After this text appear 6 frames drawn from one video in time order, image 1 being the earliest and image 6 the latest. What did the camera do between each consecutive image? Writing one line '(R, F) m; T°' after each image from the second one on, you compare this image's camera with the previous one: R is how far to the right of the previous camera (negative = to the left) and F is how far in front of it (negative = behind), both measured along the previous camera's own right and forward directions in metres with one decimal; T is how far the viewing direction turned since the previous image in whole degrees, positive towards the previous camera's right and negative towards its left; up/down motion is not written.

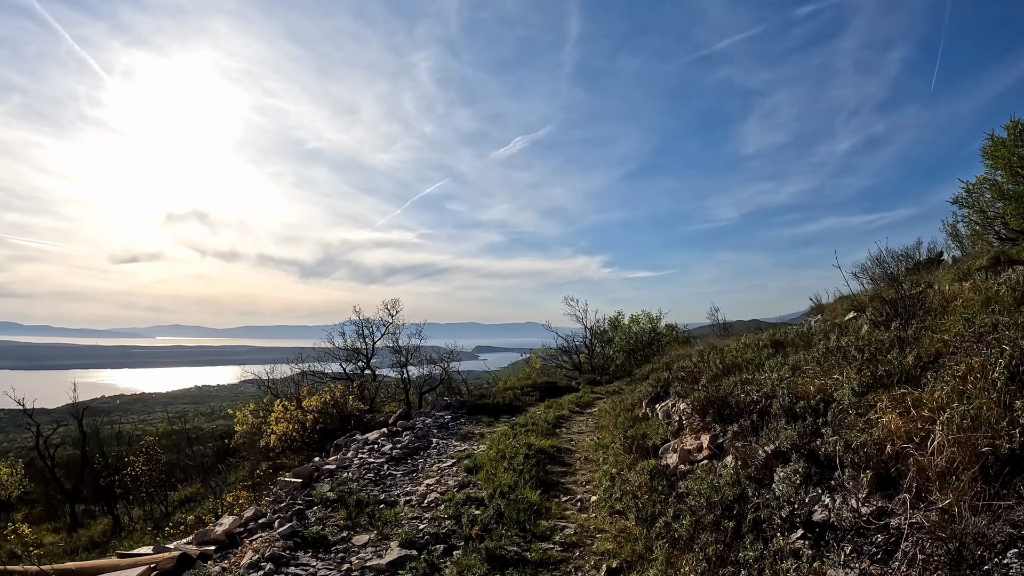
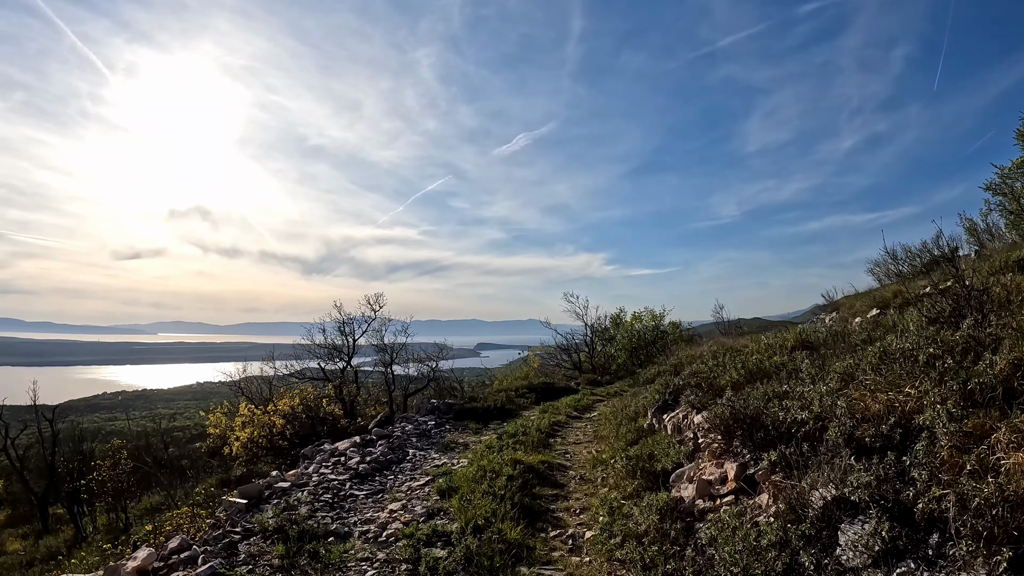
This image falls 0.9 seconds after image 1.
(+0.3, +1.4) m; 0°
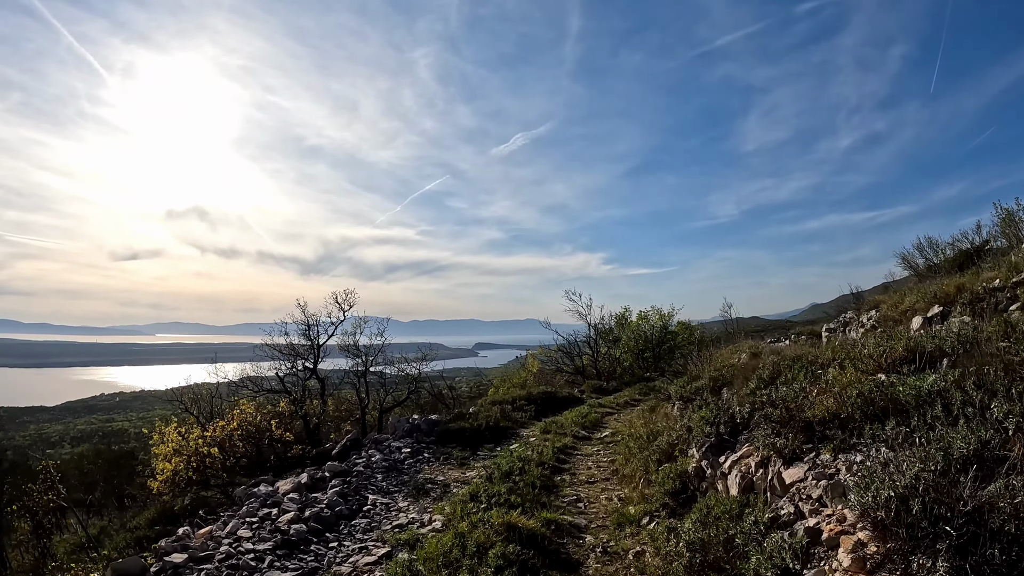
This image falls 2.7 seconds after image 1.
(+0.1, +2.5) m; 0°
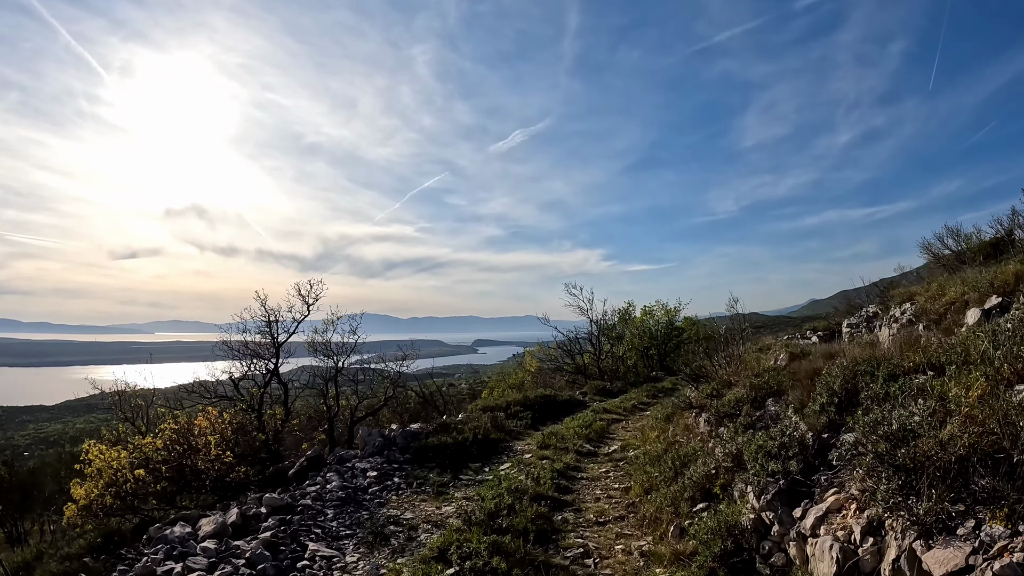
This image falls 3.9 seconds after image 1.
(+0.2, +1.9) m; 0°
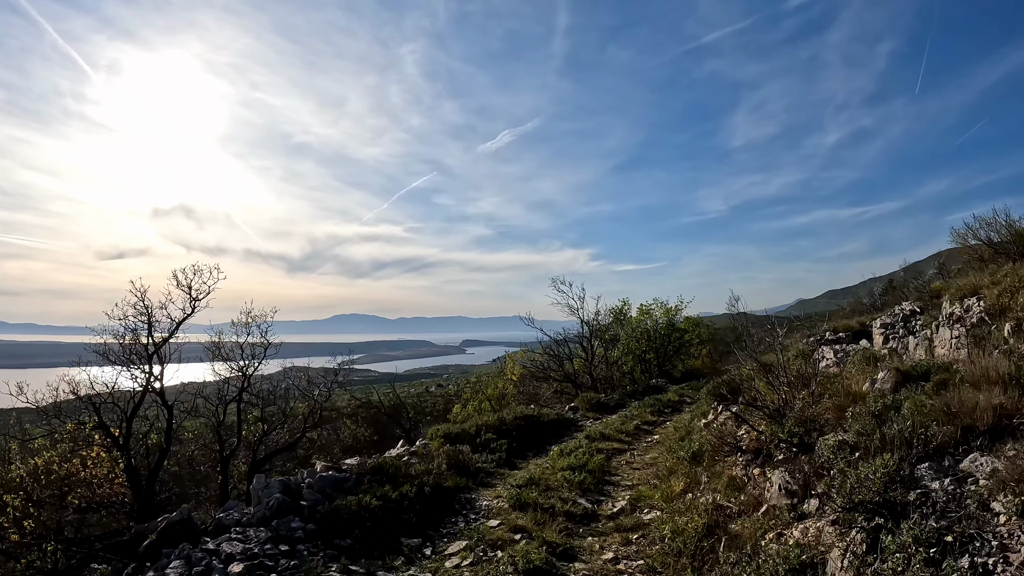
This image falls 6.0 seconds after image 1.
(+0.4, +3.2) m; +1°
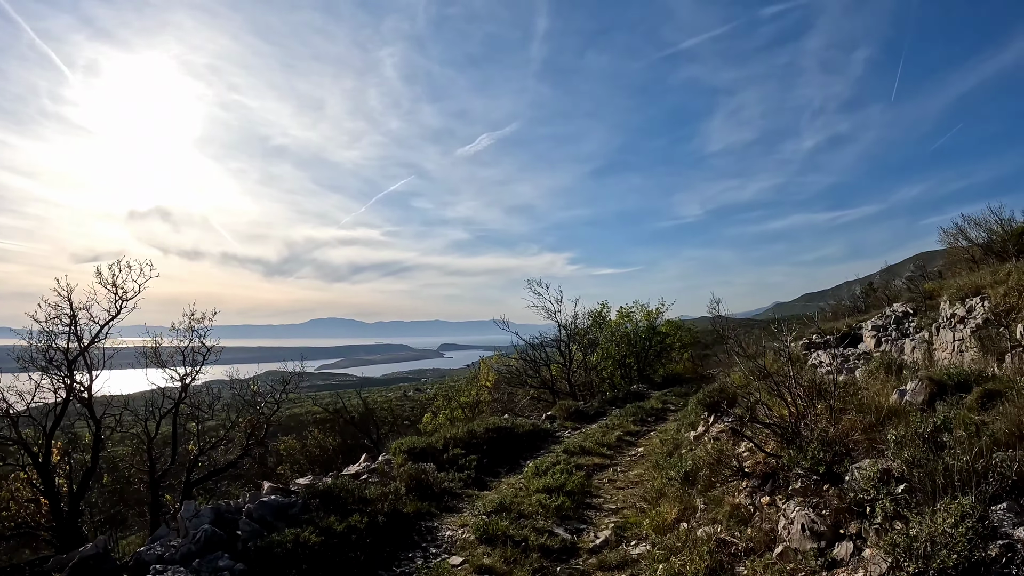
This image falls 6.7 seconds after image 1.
(+0.1, +1.0) m; +3°
